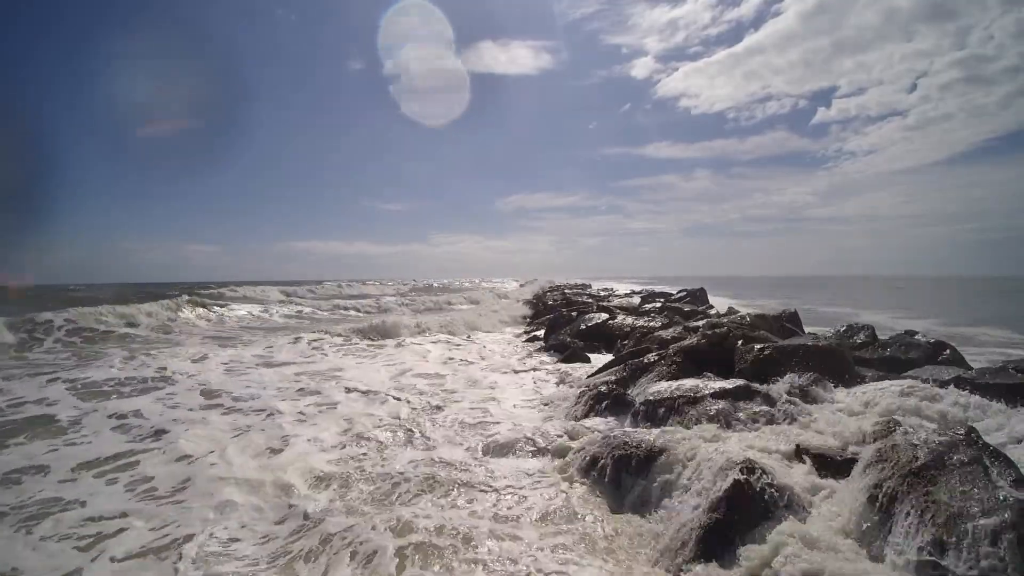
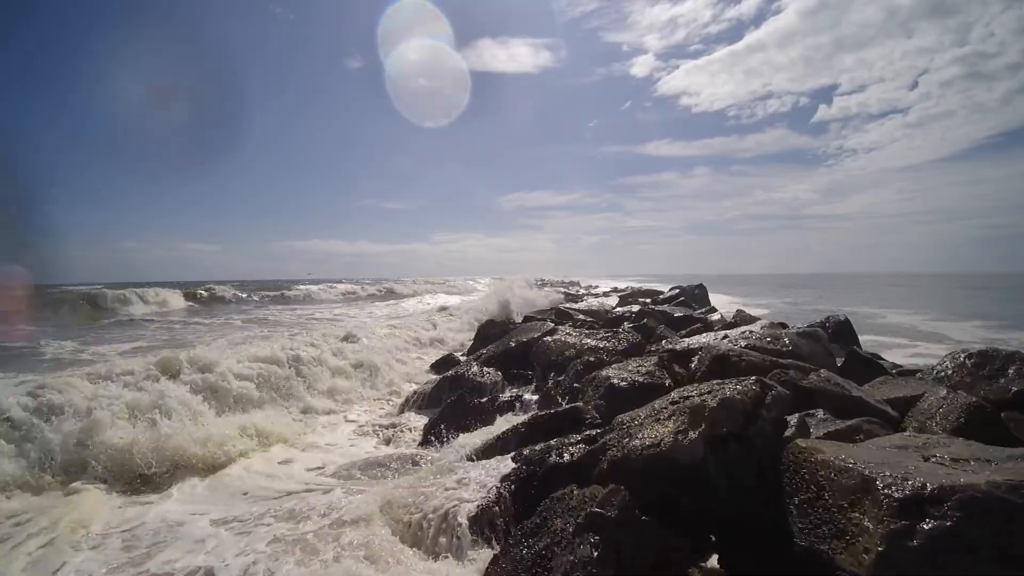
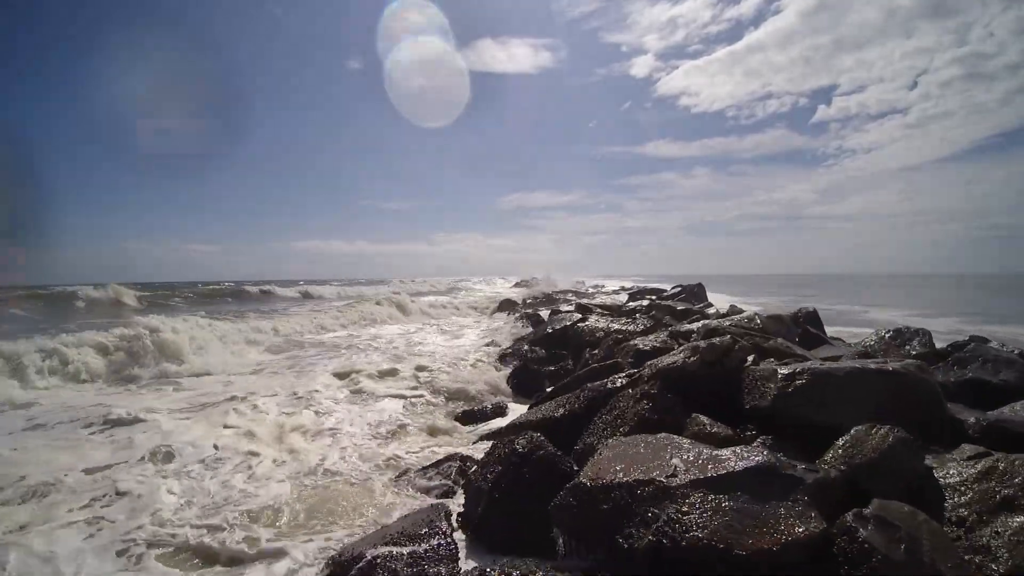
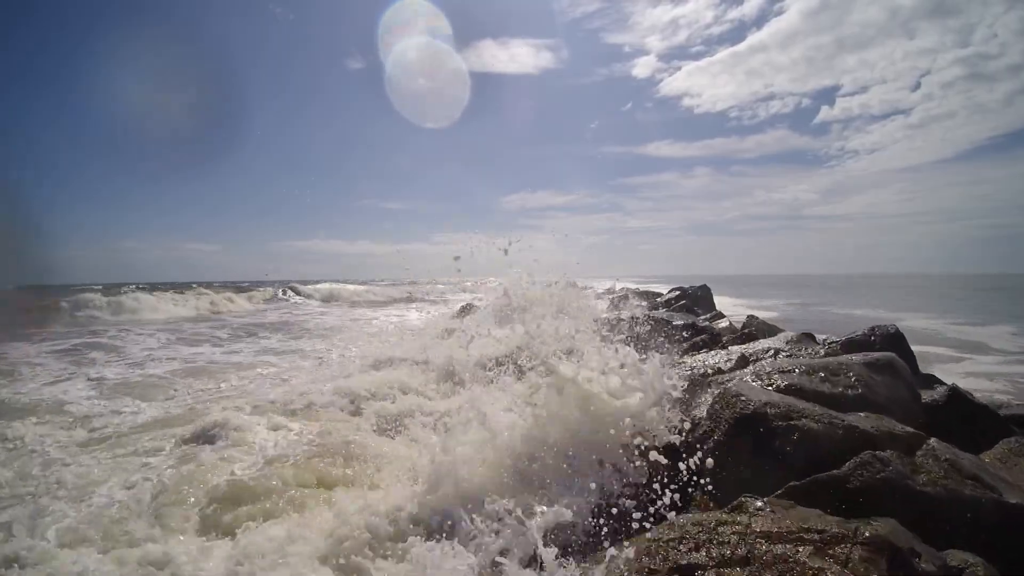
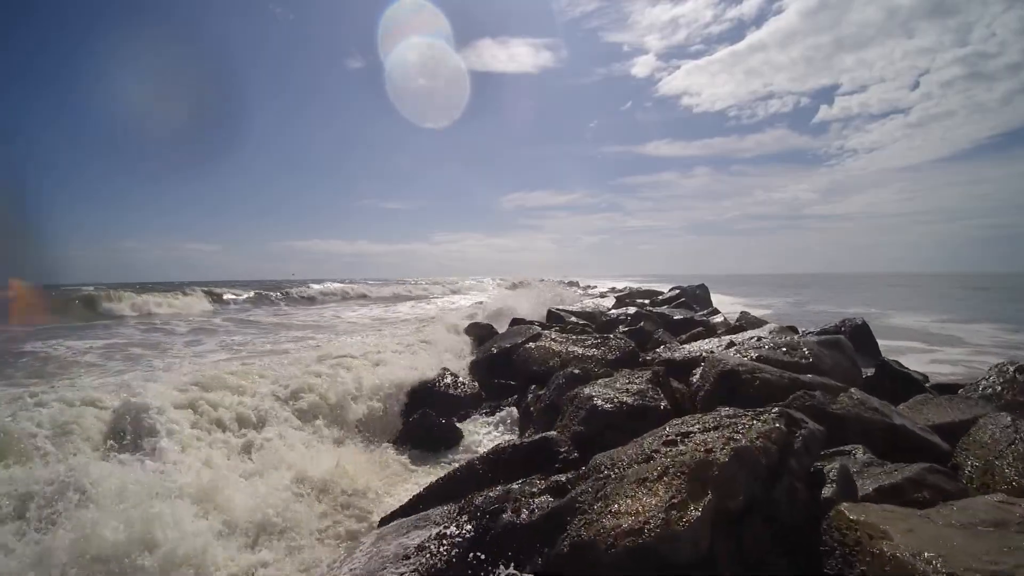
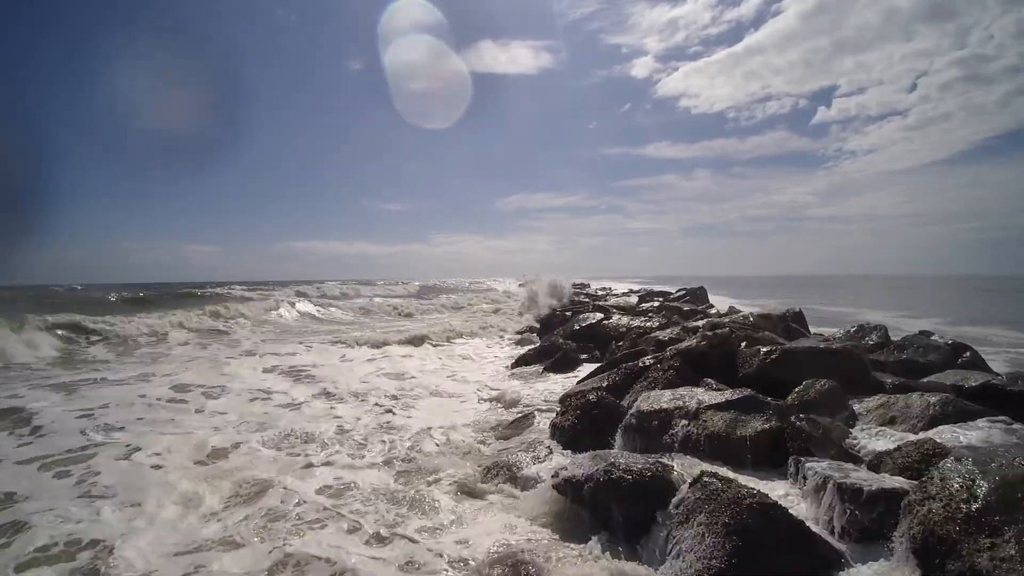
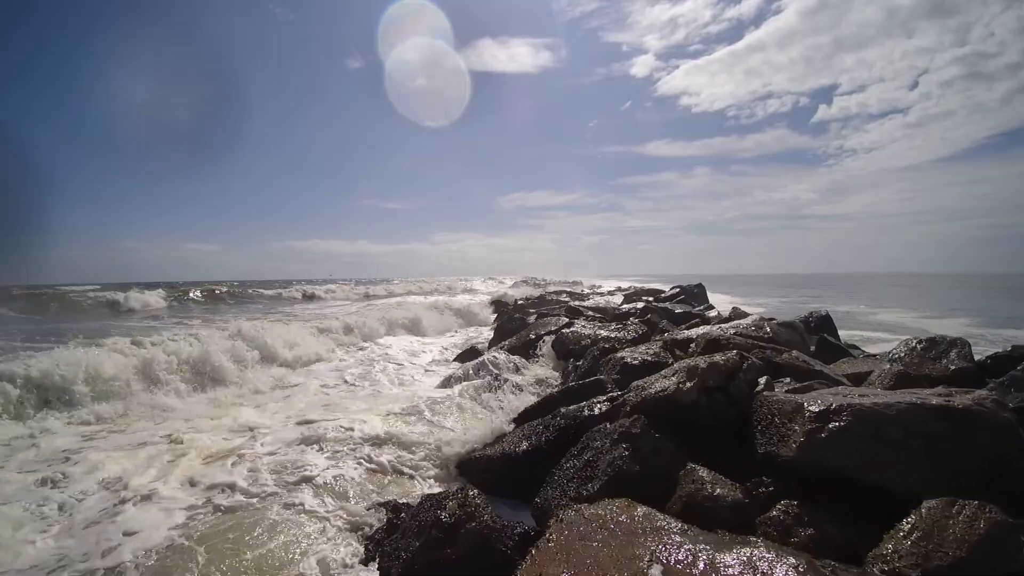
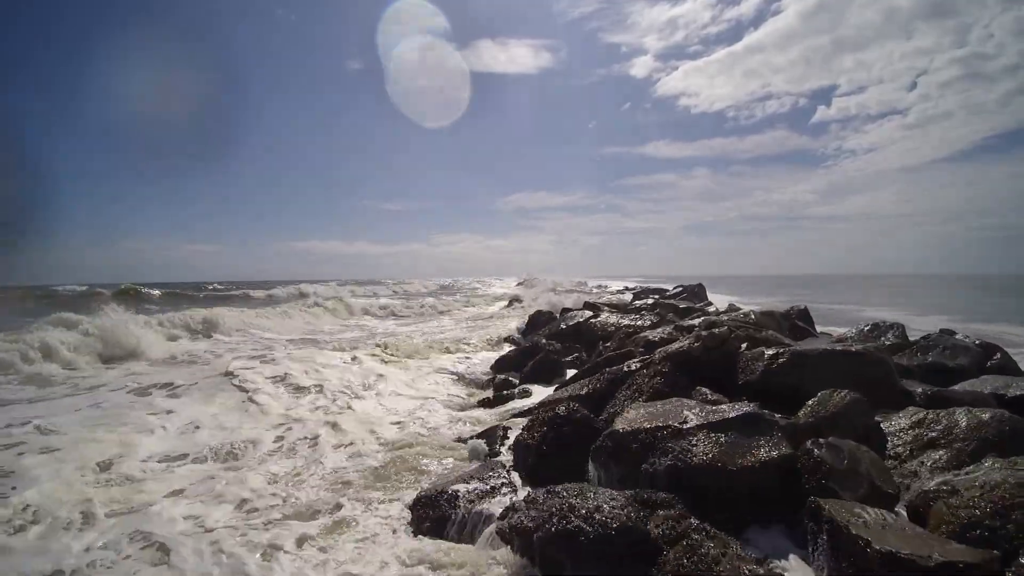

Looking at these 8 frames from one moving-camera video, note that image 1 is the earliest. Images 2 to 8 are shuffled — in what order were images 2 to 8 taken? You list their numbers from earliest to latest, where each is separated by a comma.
6, 8, 3, 7, 2, 5, 4
